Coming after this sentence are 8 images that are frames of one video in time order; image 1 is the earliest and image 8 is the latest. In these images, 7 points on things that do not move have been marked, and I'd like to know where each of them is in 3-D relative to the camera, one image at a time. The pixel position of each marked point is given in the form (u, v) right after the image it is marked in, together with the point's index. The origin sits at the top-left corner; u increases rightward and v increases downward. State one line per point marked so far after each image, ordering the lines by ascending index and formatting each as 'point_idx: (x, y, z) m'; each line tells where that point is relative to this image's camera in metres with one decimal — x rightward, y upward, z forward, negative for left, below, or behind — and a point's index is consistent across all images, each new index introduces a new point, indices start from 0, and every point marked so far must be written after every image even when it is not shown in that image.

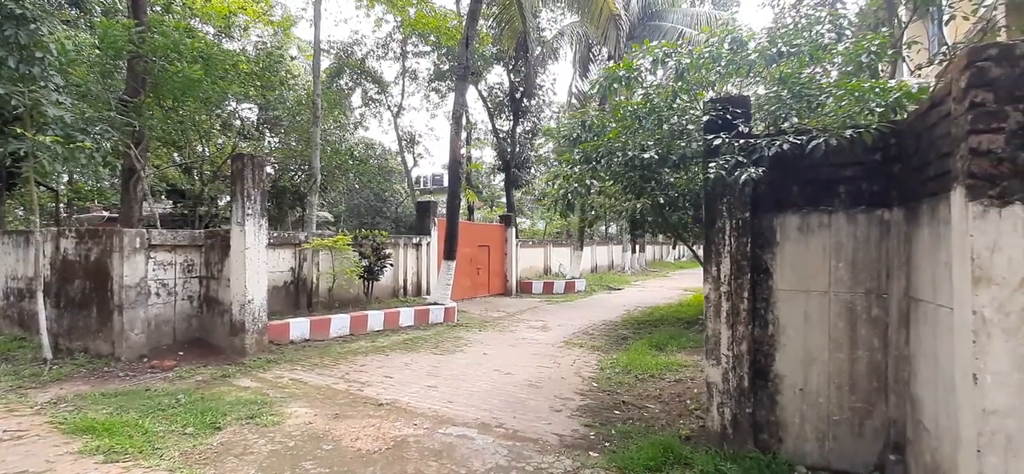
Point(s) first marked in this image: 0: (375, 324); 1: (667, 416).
0: (-2.6, -1.7, +9.2) m
1: (+1.5, -1.8, +4.9) m
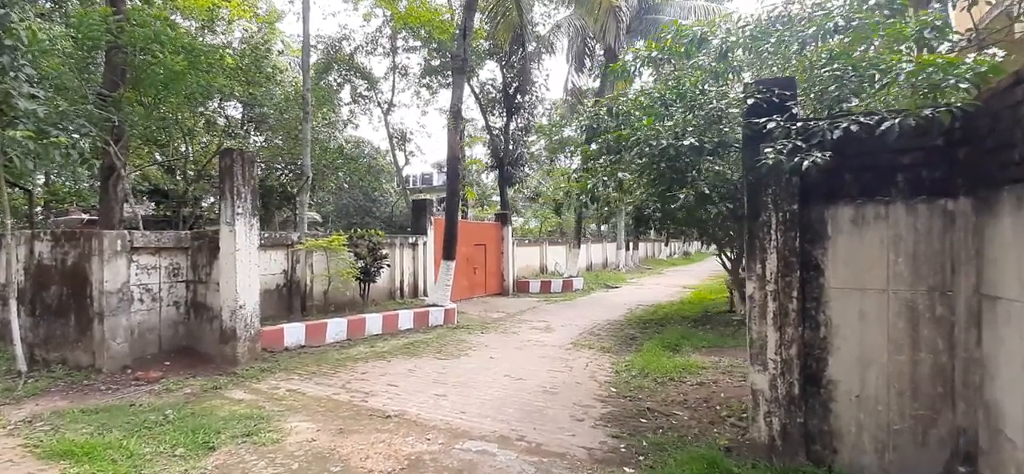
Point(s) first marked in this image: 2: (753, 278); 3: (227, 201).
0: (-2.5, -1.7, +8.8) m
1: (+1.7, -1.7, +4.5) m
2: (+1.8, -0.3, +3.7) m
3: (-3.8, +0.5, +6.5) m
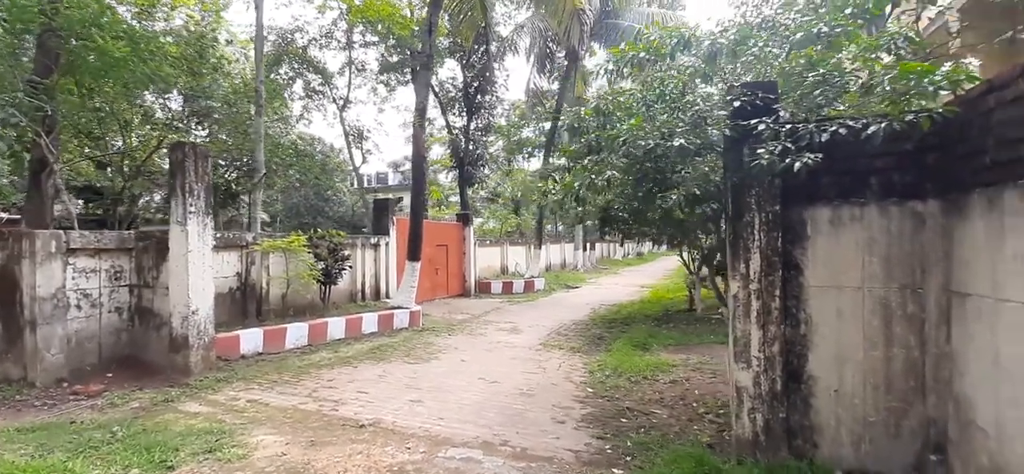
0: (-3.1, -1.7, +8.4) m
1: (+1.6, -1.8, +4.6) m
2: (+1.7, -0.3, +3.7) m
3: (-4.2, +0.5, +6.0) m
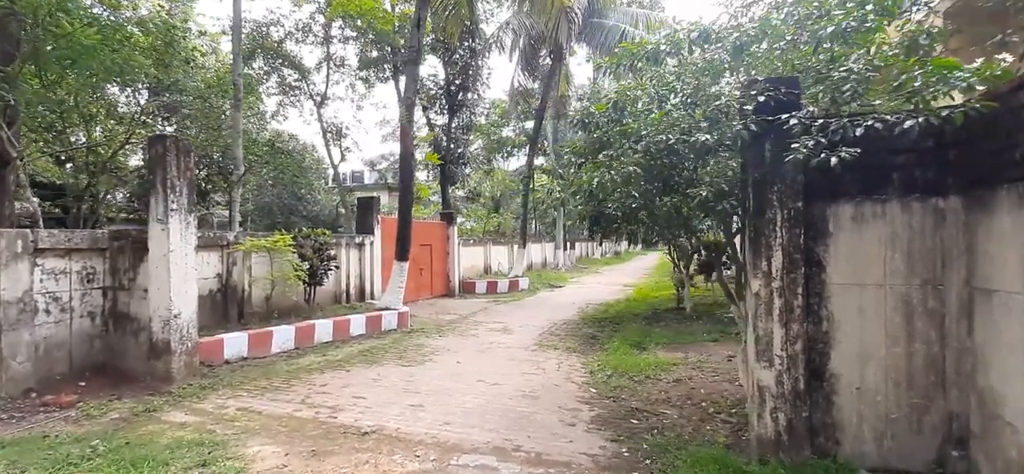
0: (-3.2, -1.6, +8.1) m
1: (+1.7, -1.7, +4.5) m
2: (+1.9, -0.3, +3.7) m
3: (-4.1, +0.5, +5.7) m
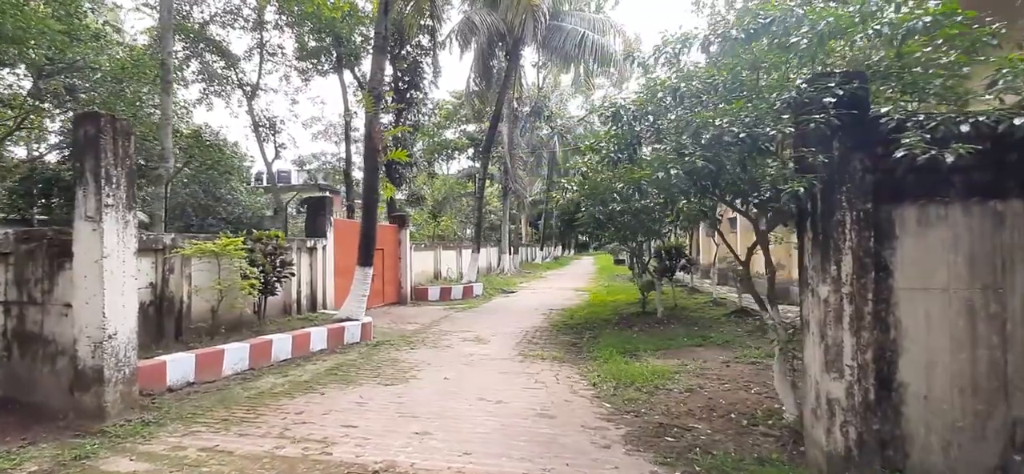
0: (-3.4, -1.7, +7.1) m
1: (+1.9, -1.8, +4.3) m
2: (+2.2, -0.3, +3.5) m
3: (-4.0, +0.5, +4.6) m
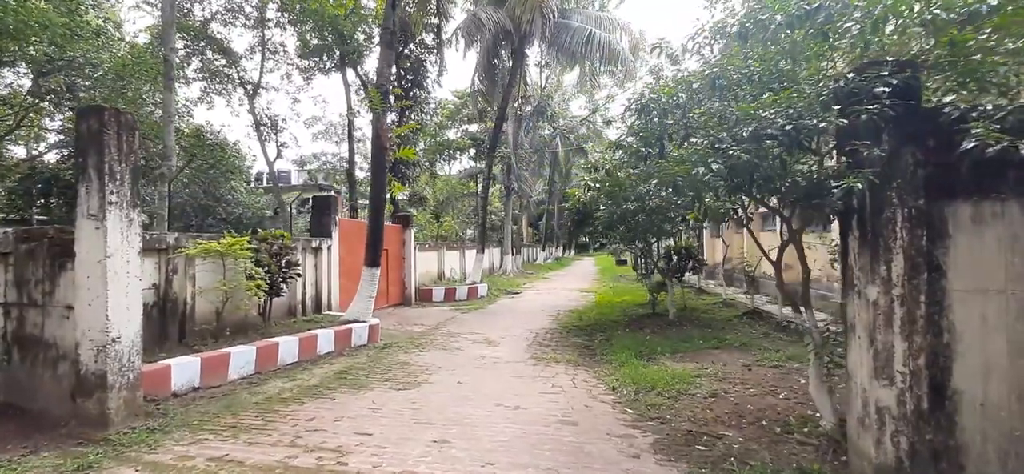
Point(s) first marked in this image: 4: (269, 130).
0: (-3.2, -1.7, +6.9) m
1: (+2.1, -1.7, +4.1) m
2: (+2.4, -0.3, +3.3) m
3: (-3.8, +0.5, +4.4) m
4: (-9.5, +4.2, +19.1) m
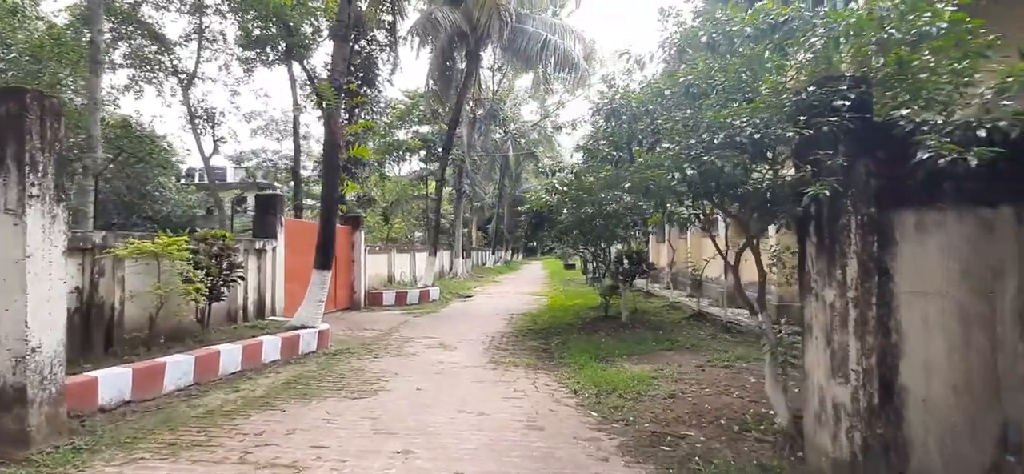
0: (-3.7, -1.7, +6.5) m
1: (+1.8, -1.8, +4.2) m
2: (+2.3, -0.3, +3.4) m
3: (-4.0, +0.5, +3.9) m
4: (-11.3, +4.2, +17.9) m
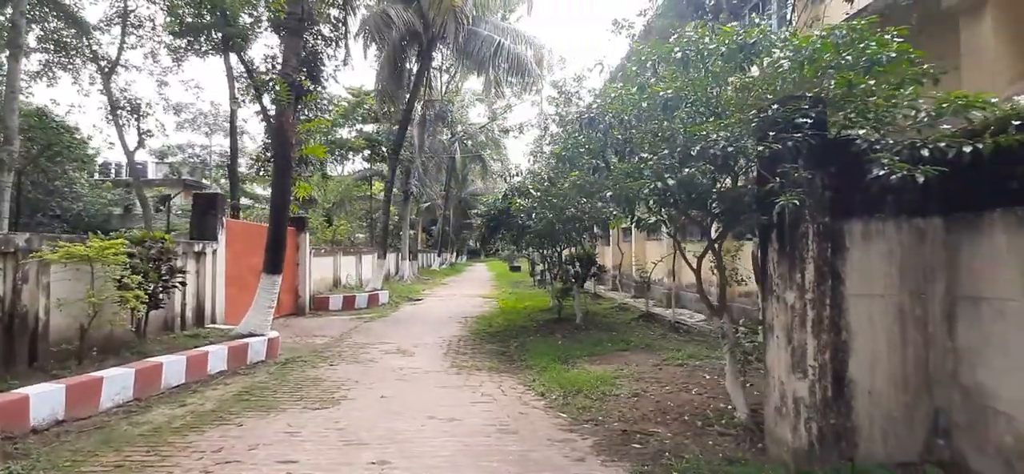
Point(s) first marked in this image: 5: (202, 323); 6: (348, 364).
0: (-4.2, -1.7, +6.0) m
1: (+1.6, -1.8, +4.4) m
2: (+2.1, -0.4, +3.7) m
3: (-4.2, +0.5, +3.4) m
4: (-13.0, +4.1, +16.5) m
5: (-5.6, -1.5, +8.8) m
6: (-2.6, -2.0, +7.6) m
